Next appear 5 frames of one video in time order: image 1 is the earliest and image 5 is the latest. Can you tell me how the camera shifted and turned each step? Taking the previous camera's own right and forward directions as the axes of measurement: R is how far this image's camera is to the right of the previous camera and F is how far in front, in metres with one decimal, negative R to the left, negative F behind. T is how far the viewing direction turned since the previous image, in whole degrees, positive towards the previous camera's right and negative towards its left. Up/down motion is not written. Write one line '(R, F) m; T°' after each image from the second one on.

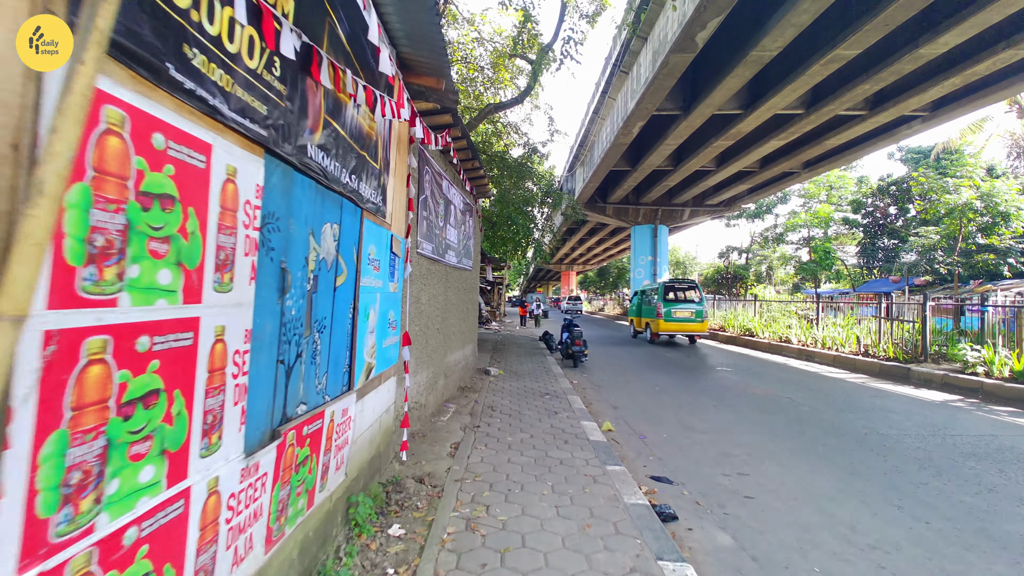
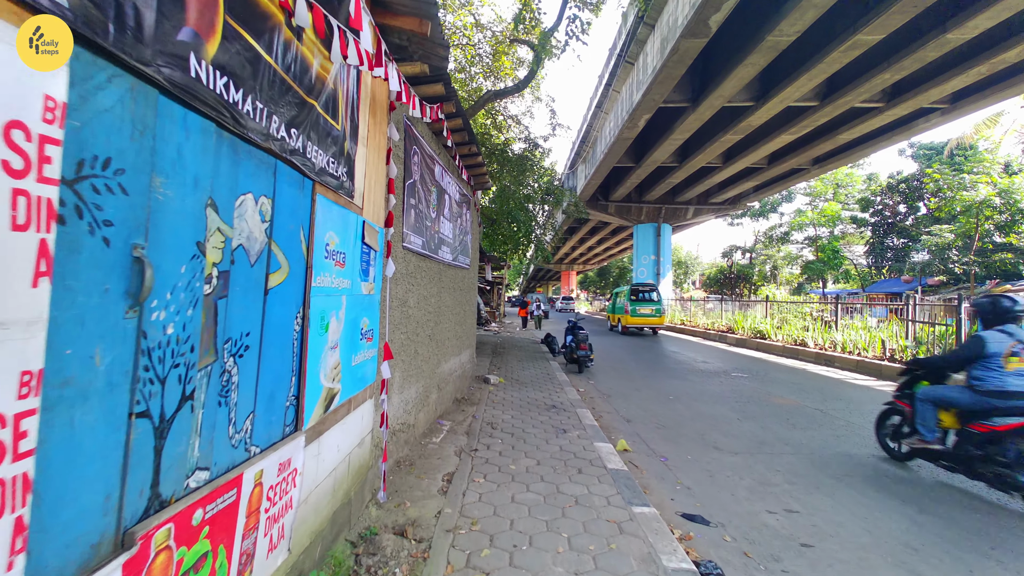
(0.0, +0.6) m; 0°
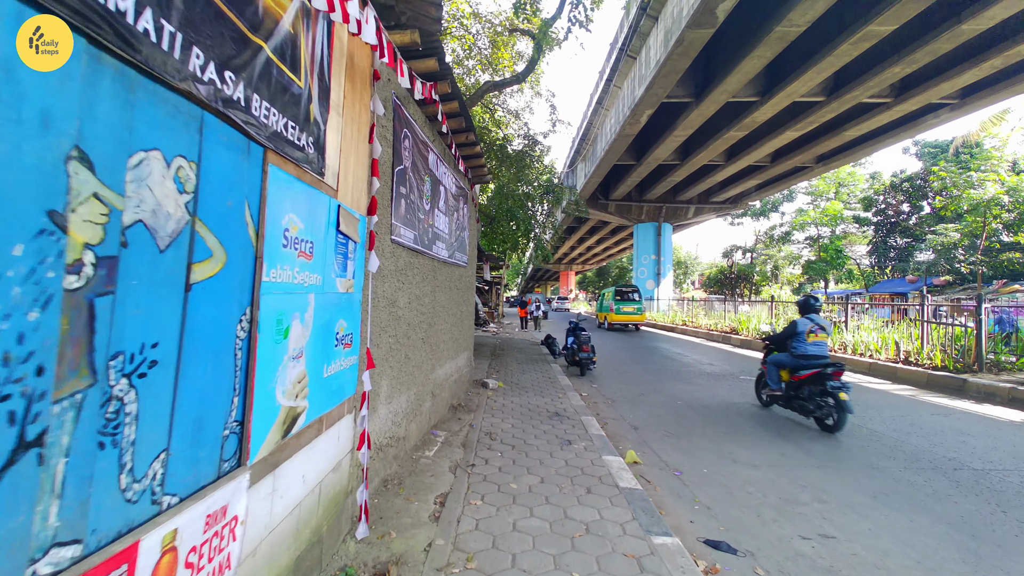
(0.0, +0.4) m; 0°
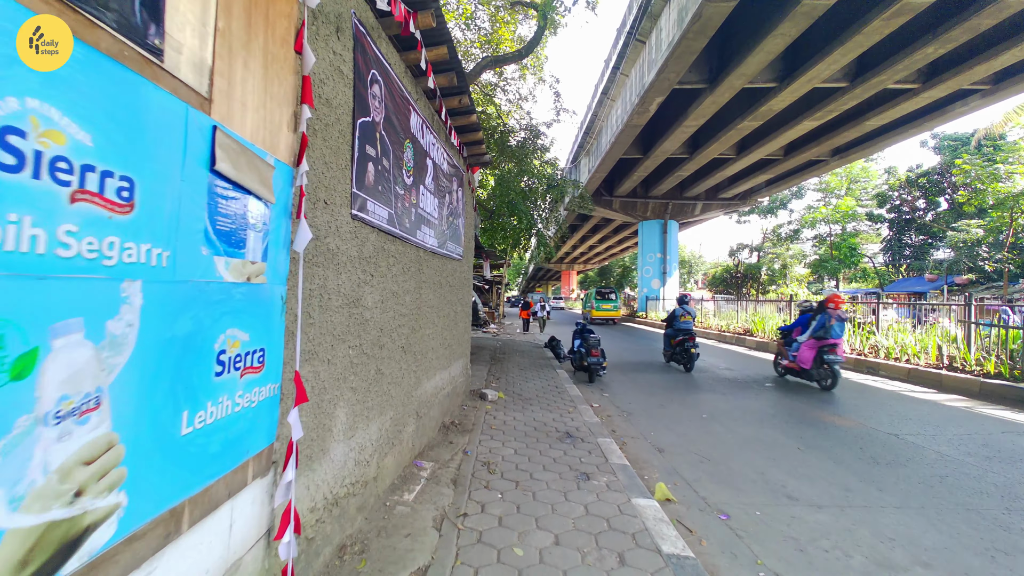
(0.0, +0.8) m; 0°
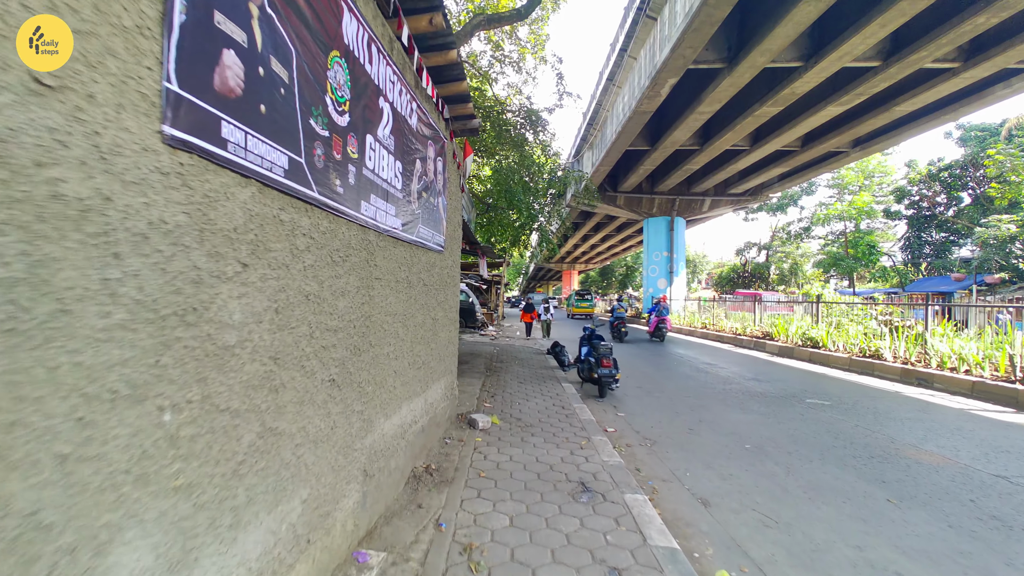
(0.0, +1.1) m; 0°
